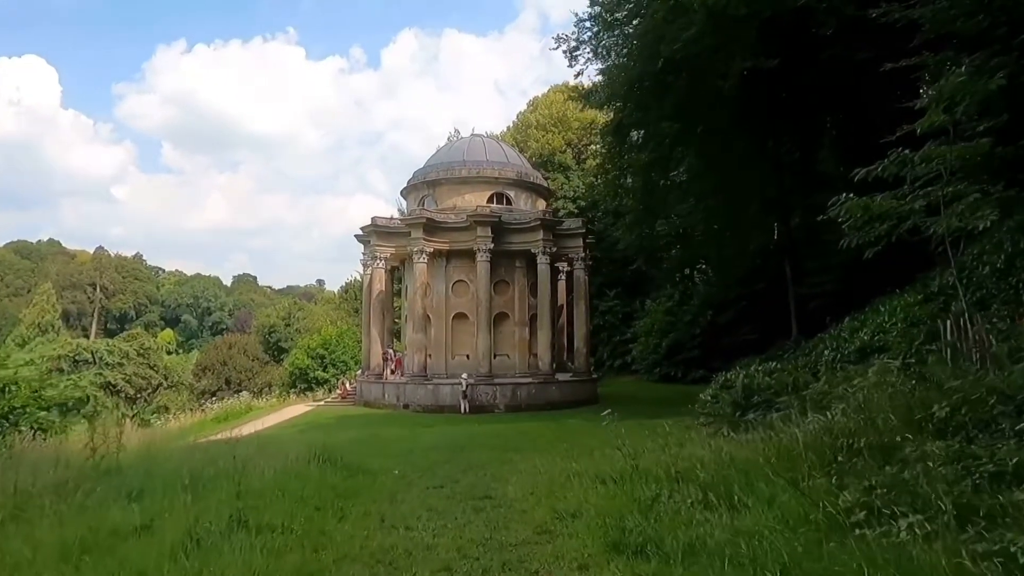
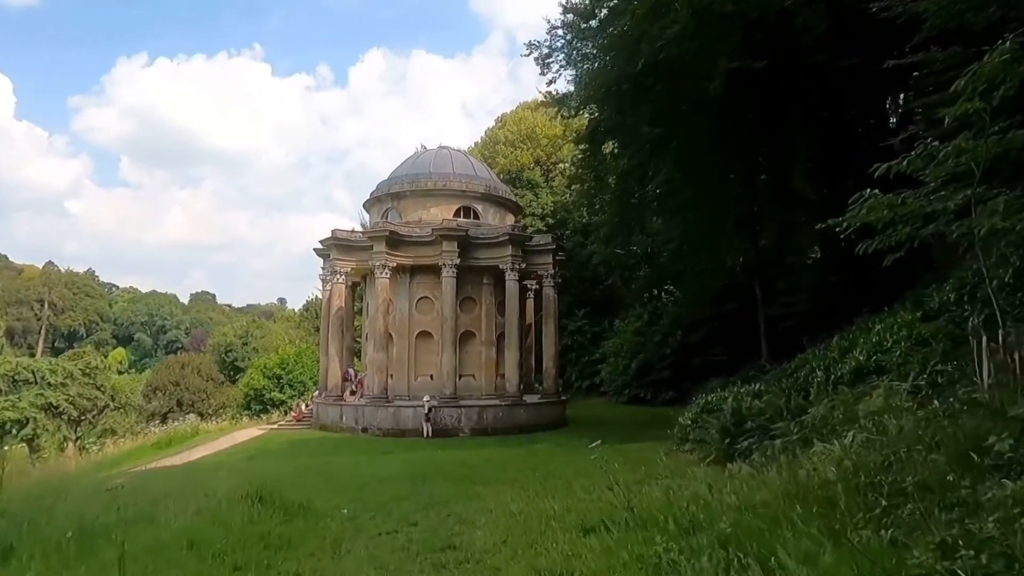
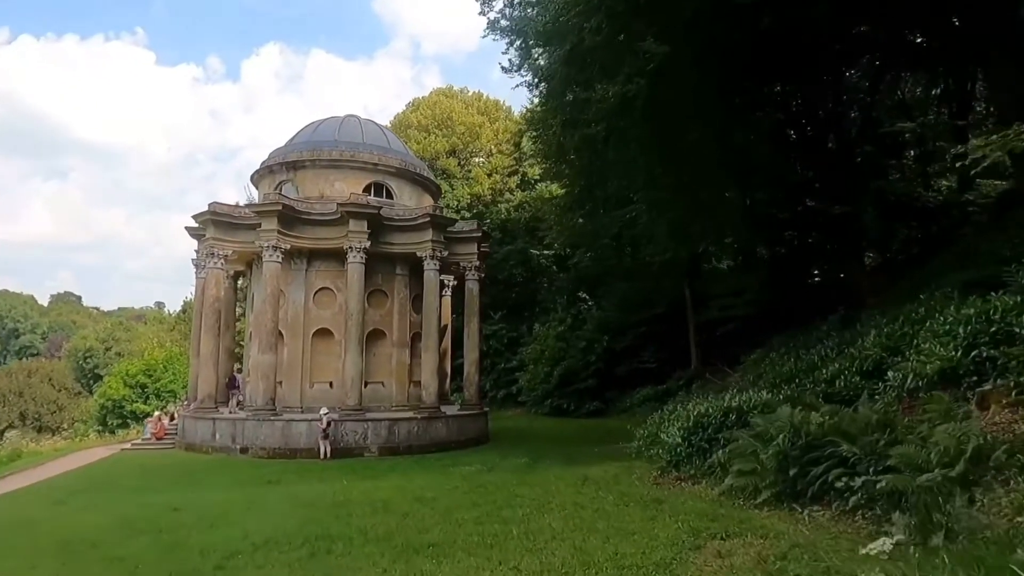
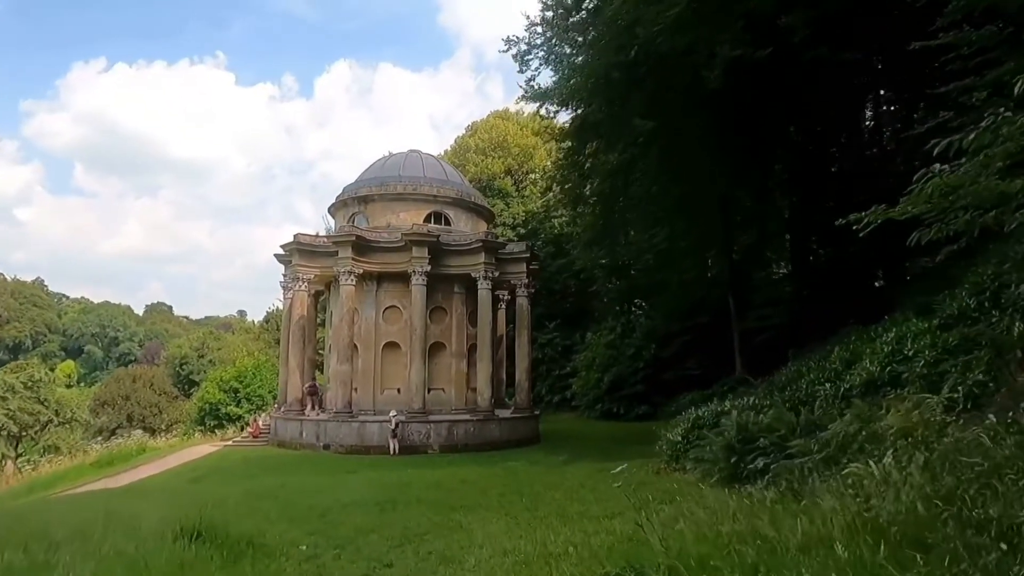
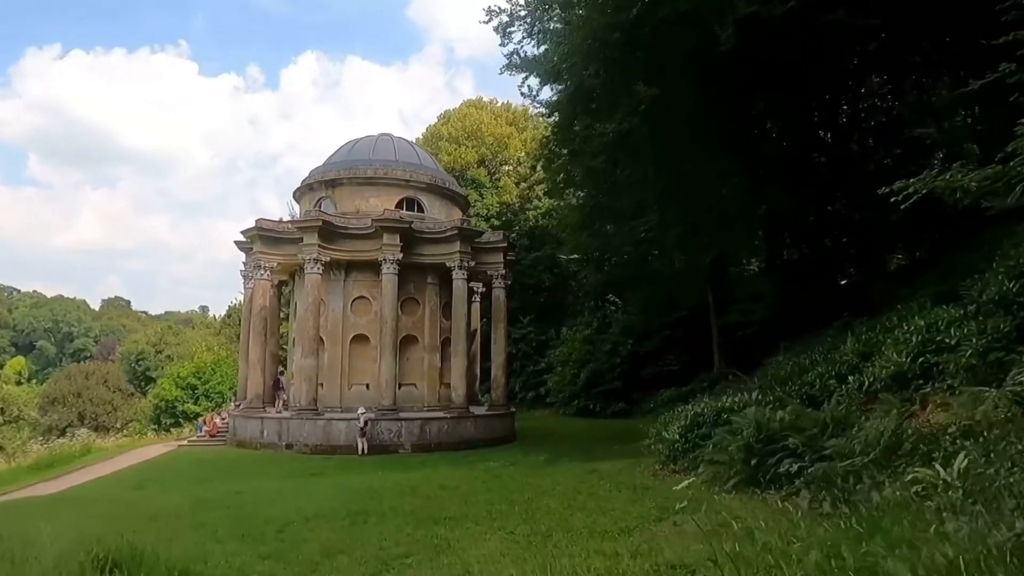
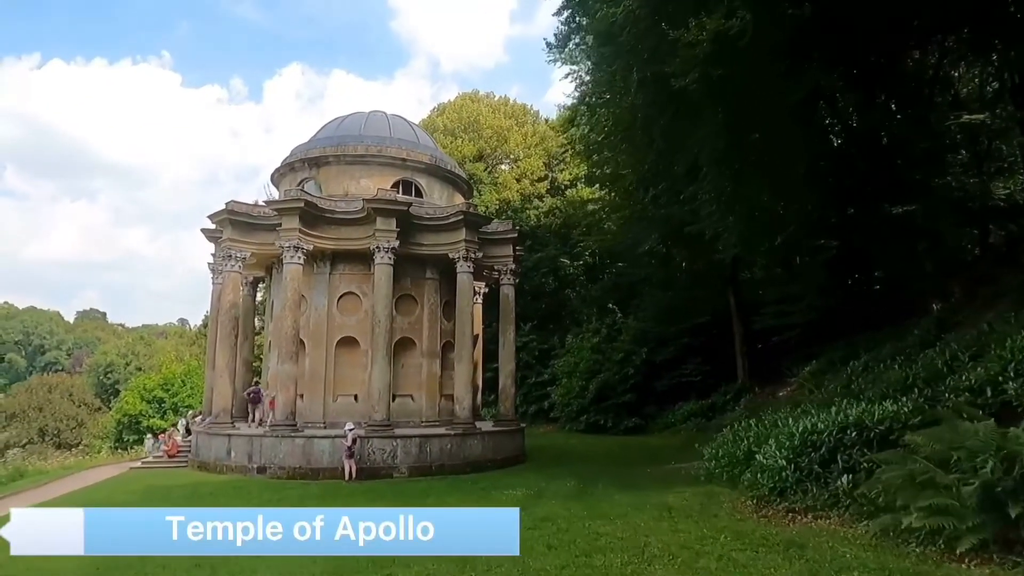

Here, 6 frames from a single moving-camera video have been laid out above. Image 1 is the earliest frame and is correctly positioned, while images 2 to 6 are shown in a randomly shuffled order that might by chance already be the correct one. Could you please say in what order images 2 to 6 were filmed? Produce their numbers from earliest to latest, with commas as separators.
2, 4, 5, 3, 6
